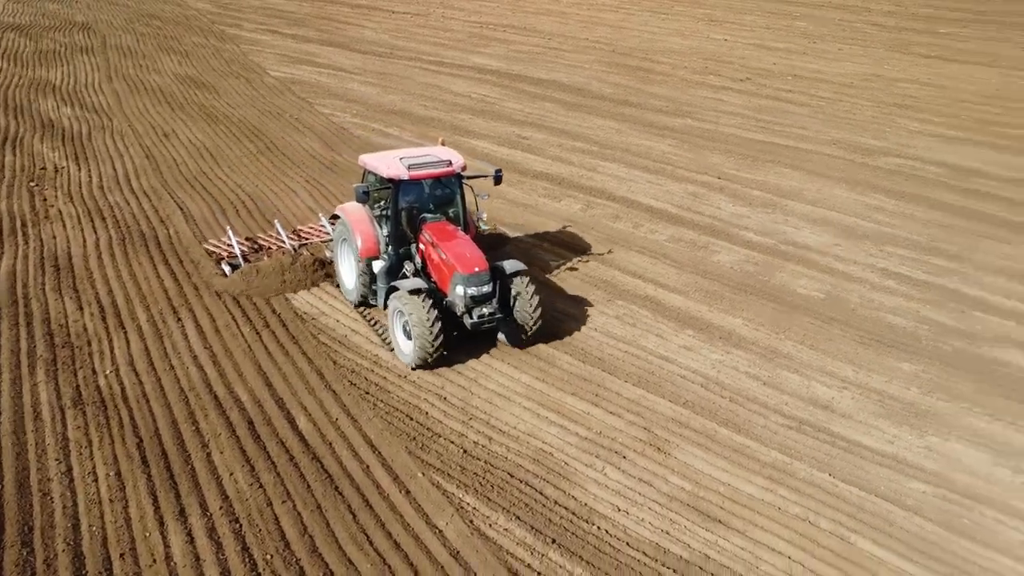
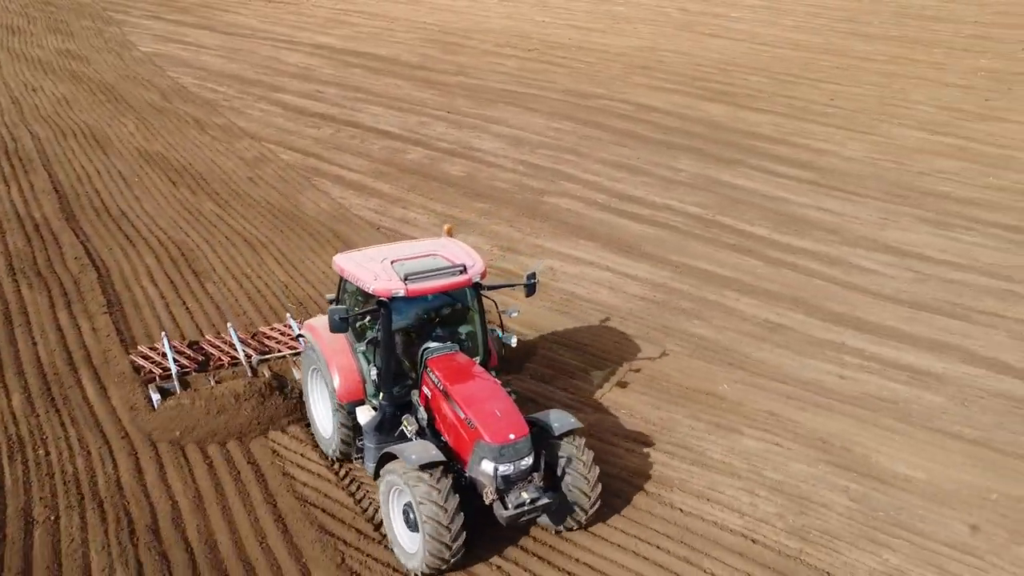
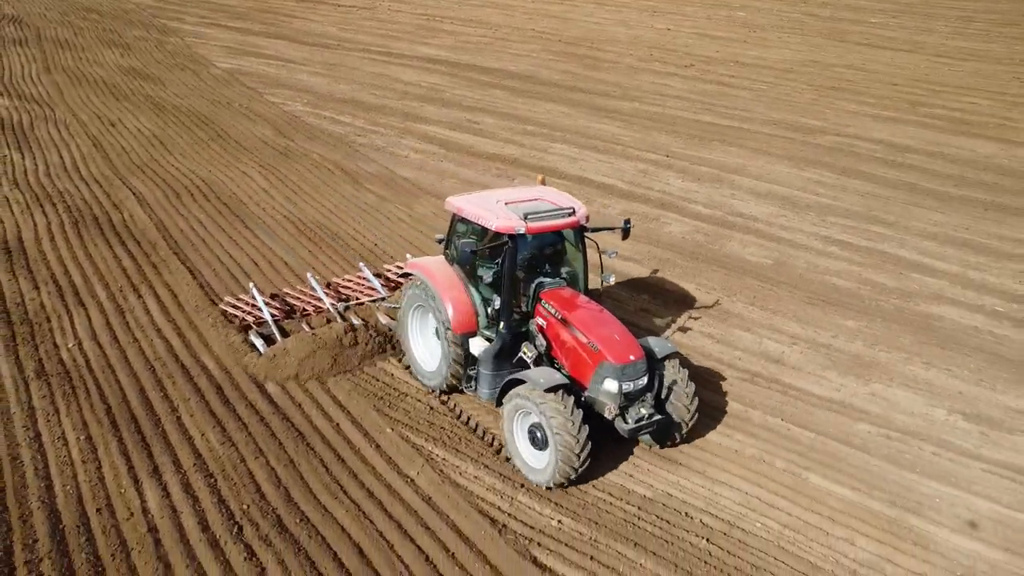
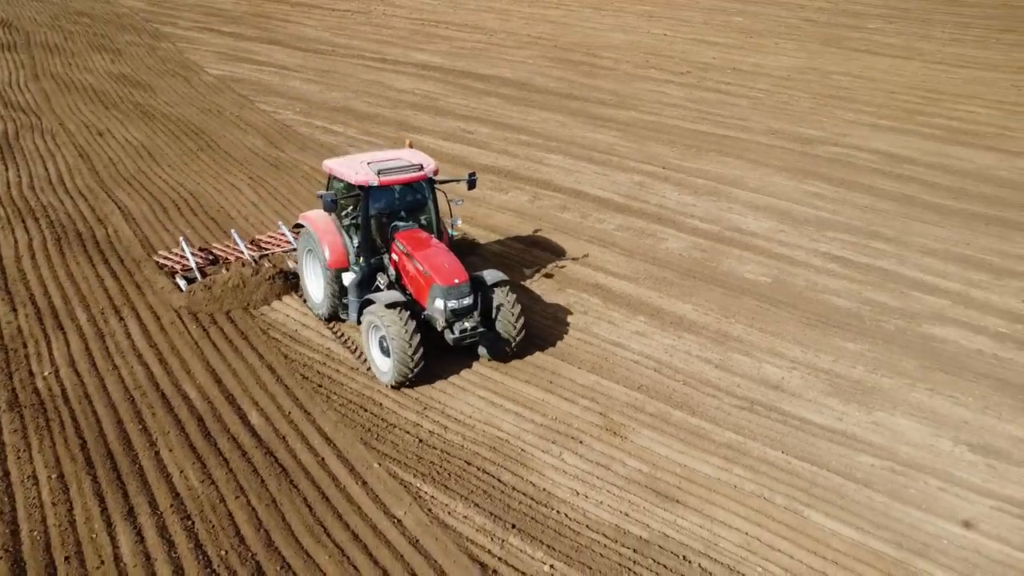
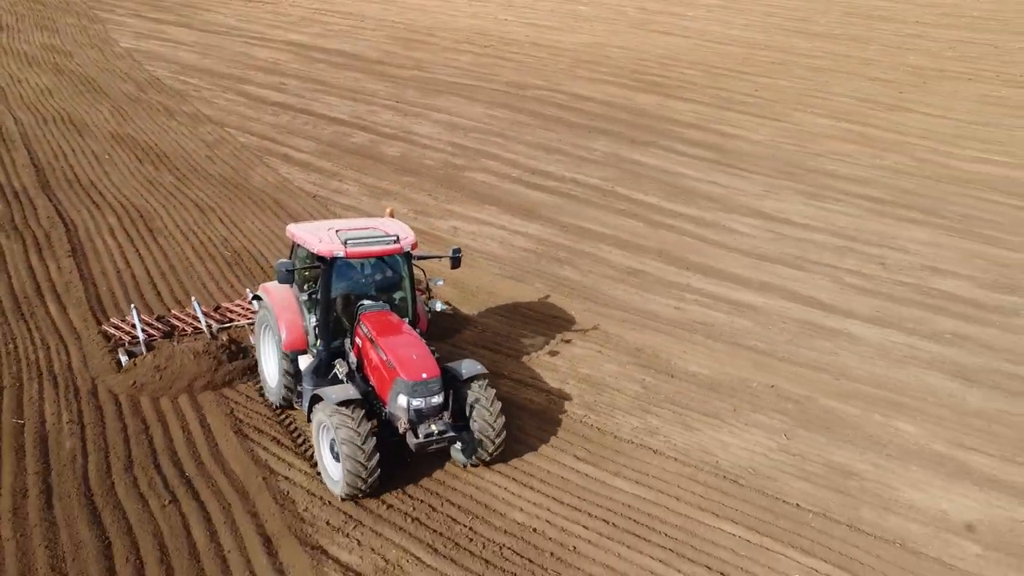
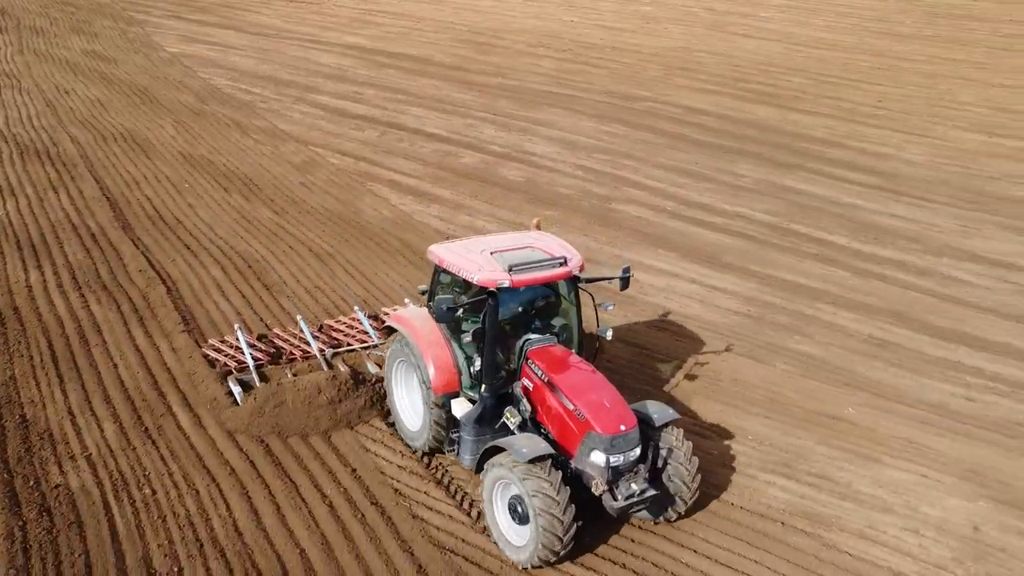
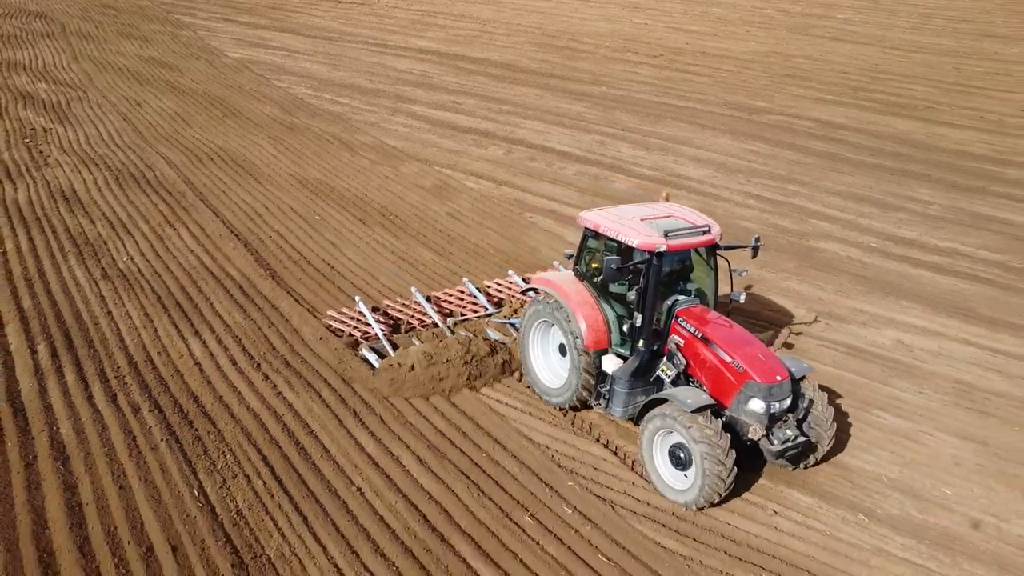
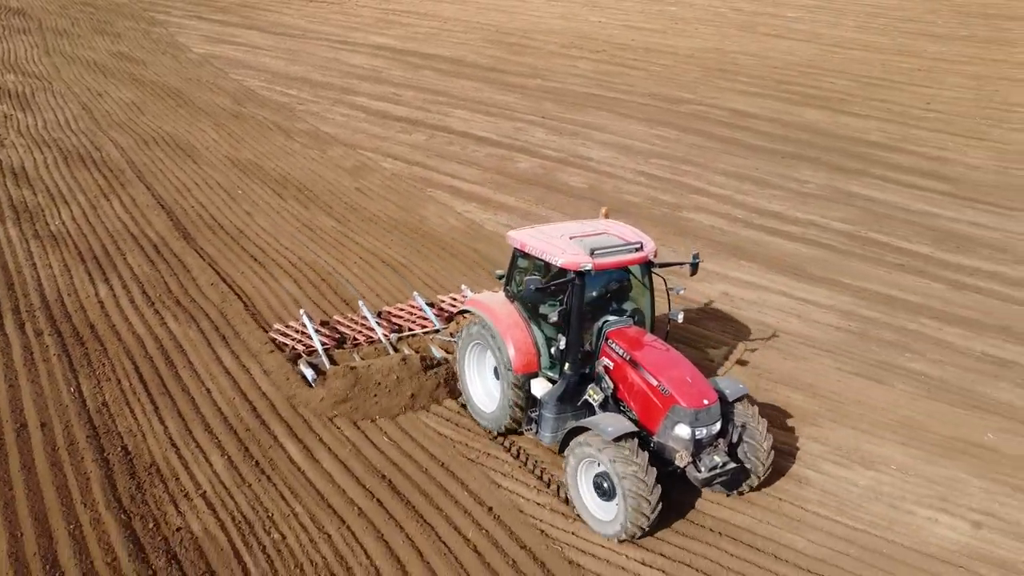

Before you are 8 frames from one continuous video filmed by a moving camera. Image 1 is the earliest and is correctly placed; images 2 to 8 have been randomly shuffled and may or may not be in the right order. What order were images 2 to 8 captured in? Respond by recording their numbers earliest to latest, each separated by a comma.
4, 3, 7, 8, 6, 2, 5
